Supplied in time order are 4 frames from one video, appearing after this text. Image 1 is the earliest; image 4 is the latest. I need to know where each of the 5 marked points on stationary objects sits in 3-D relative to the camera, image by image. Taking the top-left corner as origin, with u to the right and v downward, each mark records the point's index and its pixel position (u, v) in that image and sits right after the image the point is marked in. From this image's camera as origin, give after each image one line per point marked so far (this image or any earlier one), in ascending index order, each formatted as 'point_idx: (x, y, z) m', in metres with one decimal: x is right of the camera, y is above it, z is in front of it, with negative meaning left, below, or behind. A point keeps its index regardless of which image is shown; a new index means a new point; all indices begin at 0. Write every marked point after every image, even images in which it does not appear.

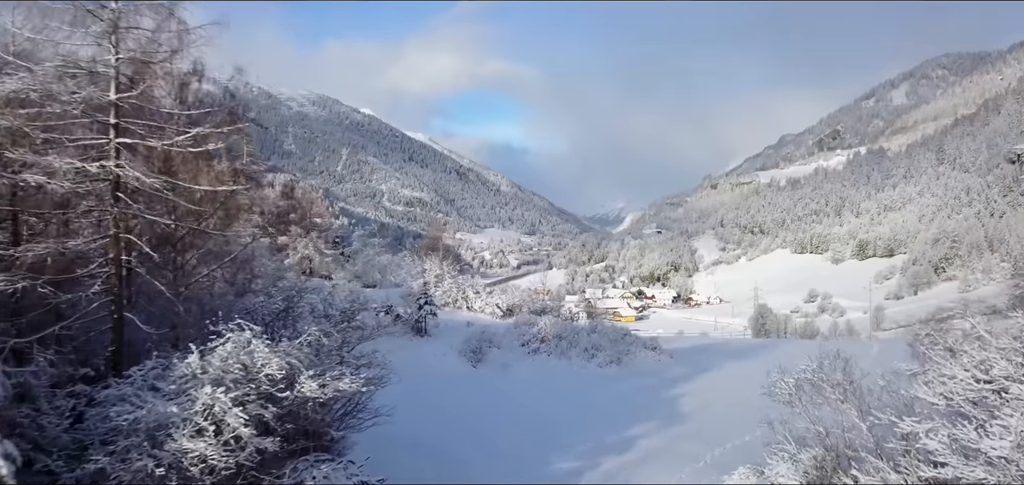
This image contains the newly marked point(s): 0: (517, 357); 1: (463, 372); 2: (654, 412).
0: (0.0, -3.4, +16.5) m
1: (-1.5, -3.4, +14.4) m
2: (+3.5, -4.2, +13.9) m
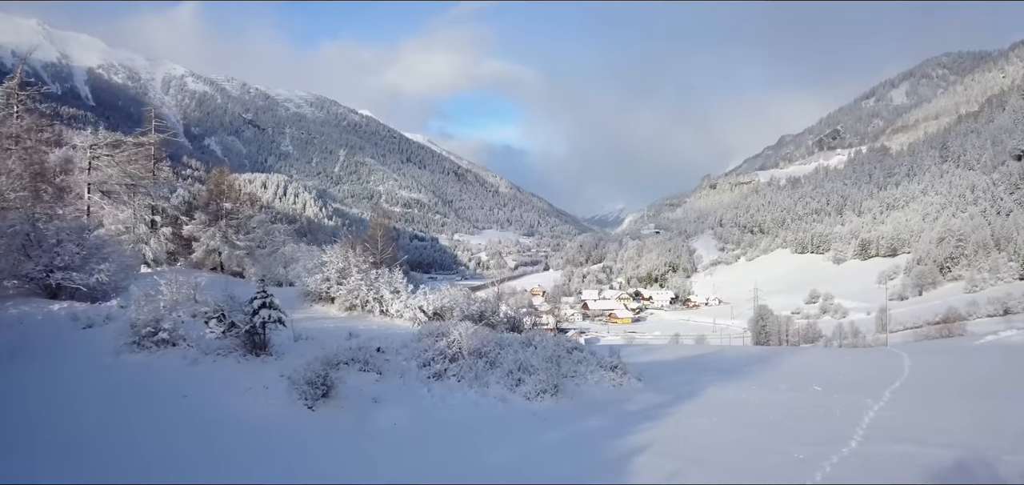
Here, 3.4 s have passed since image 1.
0: (-2.3, -2.9, +11.2) m
1: (-3.8, -2.9, +9.1) m
2: (+1.2, -3.7, +8.6) m
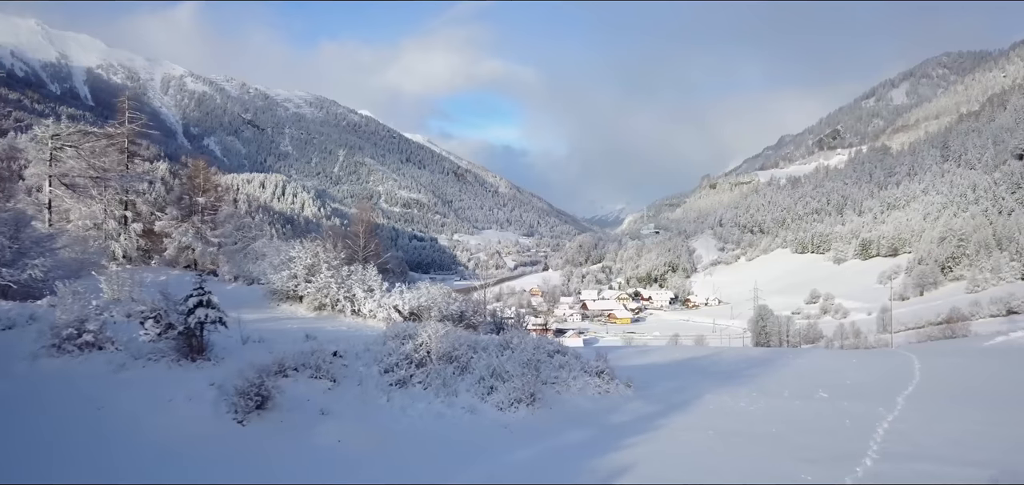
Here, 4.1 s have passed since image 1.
0: (-2.8, -2.7, +9.9) m
1: (-4.3, -2.7, +7.8) m
2: (+0.7, -3.5, +7.3) m
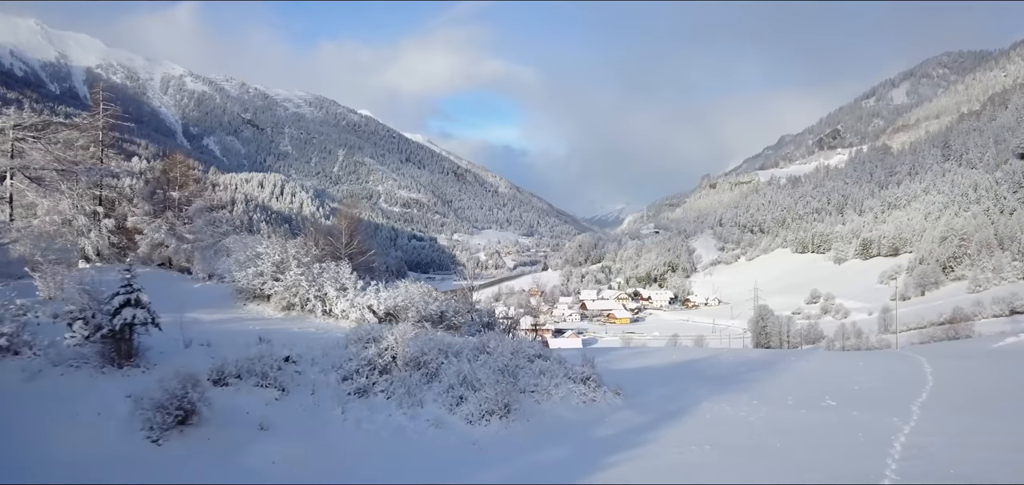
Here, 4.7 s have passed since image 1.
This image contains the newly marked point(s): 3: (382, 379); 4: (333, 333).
0: (-3.3, -2.6, +8.8) m
1: (-4.8, -2.6, +6.7) m
2: (+0.2, -3.4, +6.2) m
3: (-2.2, -2.4, +9.8) m
4: (-3.8, -2.0, +12.1) m
